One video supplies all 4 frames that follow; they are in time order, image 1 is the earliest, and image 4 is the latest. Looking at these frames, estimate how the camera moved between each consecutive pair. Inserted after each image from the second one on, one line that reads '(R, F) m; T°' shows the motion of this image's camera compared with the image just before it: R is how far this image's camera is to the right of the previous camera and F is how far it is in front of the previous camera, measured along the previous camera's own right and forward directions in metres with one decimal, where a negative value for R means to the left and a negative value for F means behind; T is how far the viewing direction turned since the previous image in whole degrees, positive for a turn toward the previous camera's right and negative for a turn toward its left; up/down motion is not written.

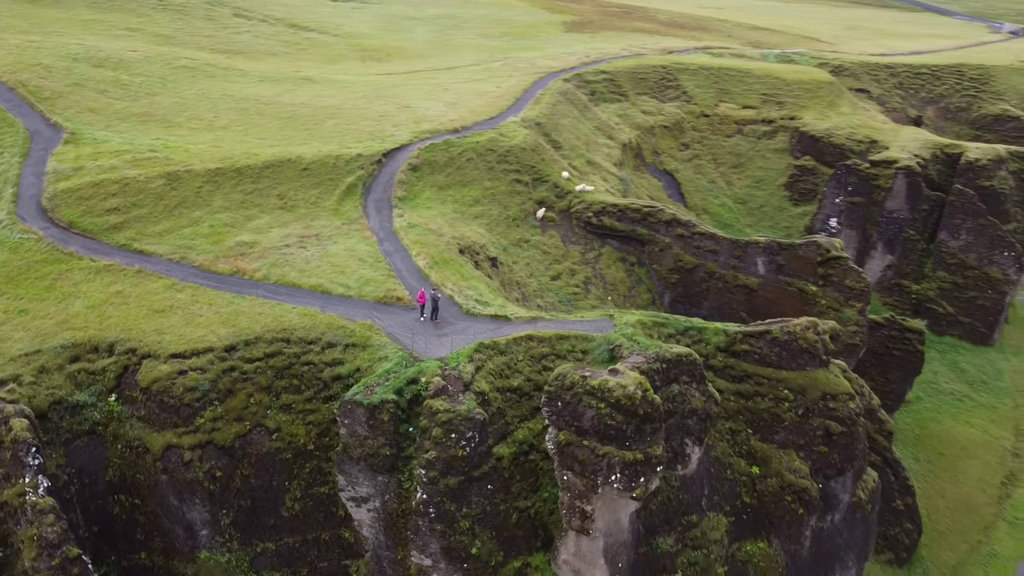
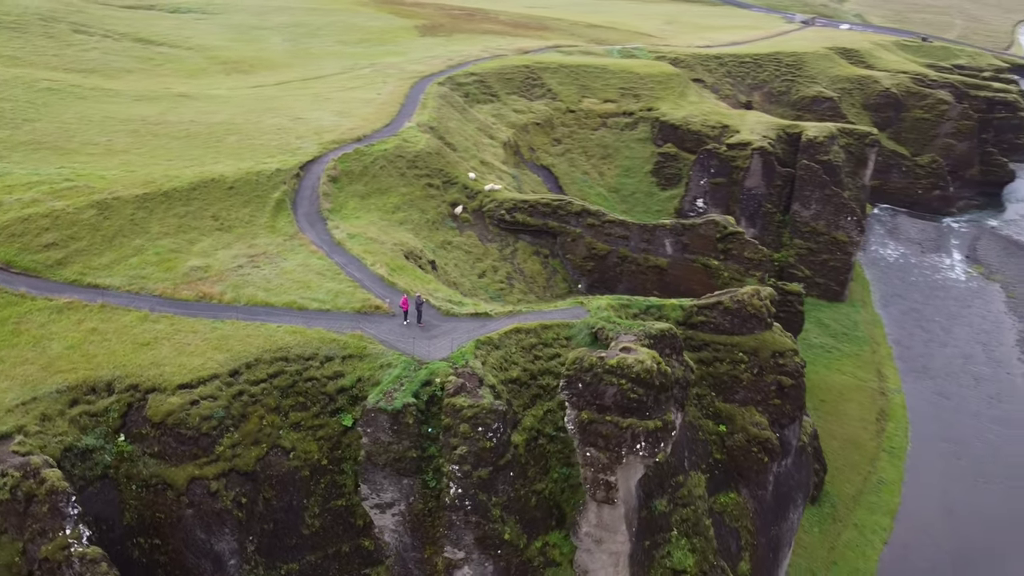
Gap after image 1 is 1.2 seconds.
(-4.6, -0.7) m; +11°
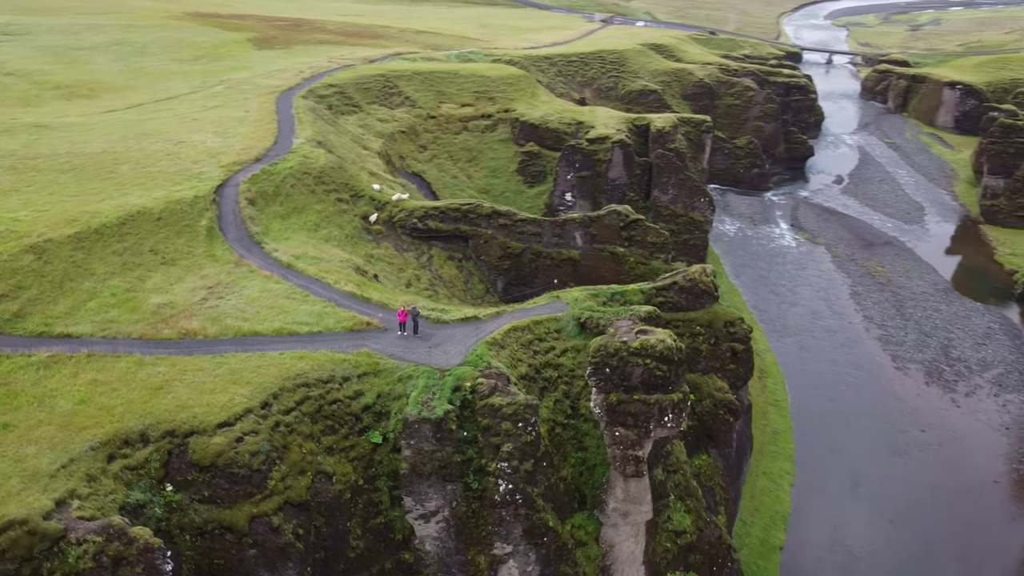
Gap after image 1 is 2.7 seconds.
(-5.7, -0.3) m; +13°
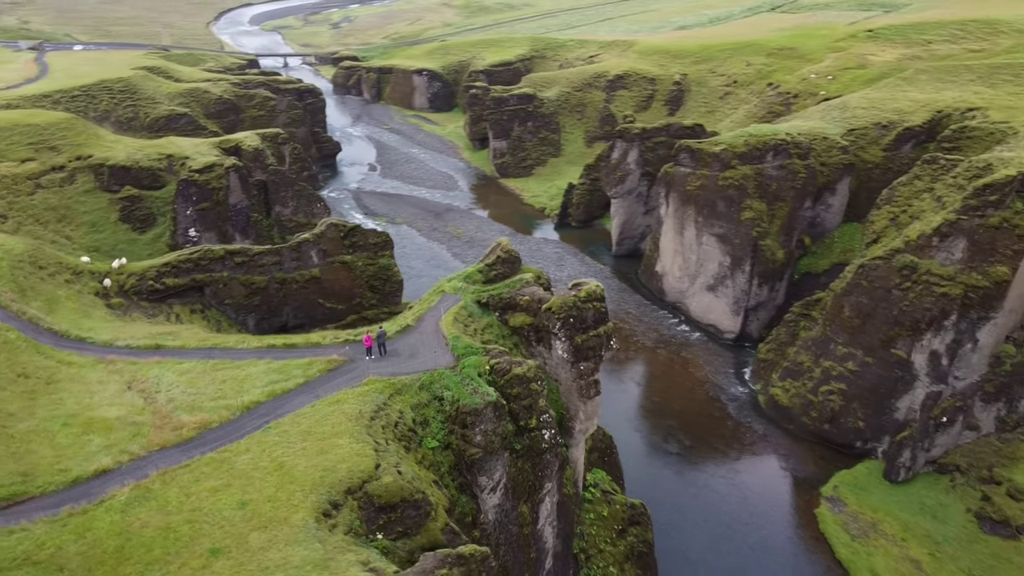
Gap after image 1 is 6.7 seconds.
(-15.8, +0.7) m; +36°
